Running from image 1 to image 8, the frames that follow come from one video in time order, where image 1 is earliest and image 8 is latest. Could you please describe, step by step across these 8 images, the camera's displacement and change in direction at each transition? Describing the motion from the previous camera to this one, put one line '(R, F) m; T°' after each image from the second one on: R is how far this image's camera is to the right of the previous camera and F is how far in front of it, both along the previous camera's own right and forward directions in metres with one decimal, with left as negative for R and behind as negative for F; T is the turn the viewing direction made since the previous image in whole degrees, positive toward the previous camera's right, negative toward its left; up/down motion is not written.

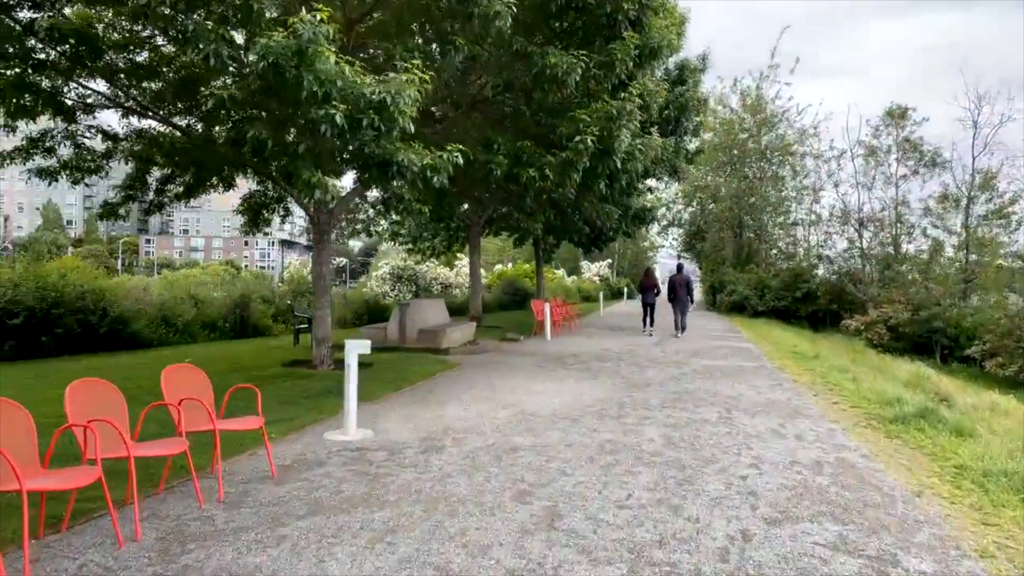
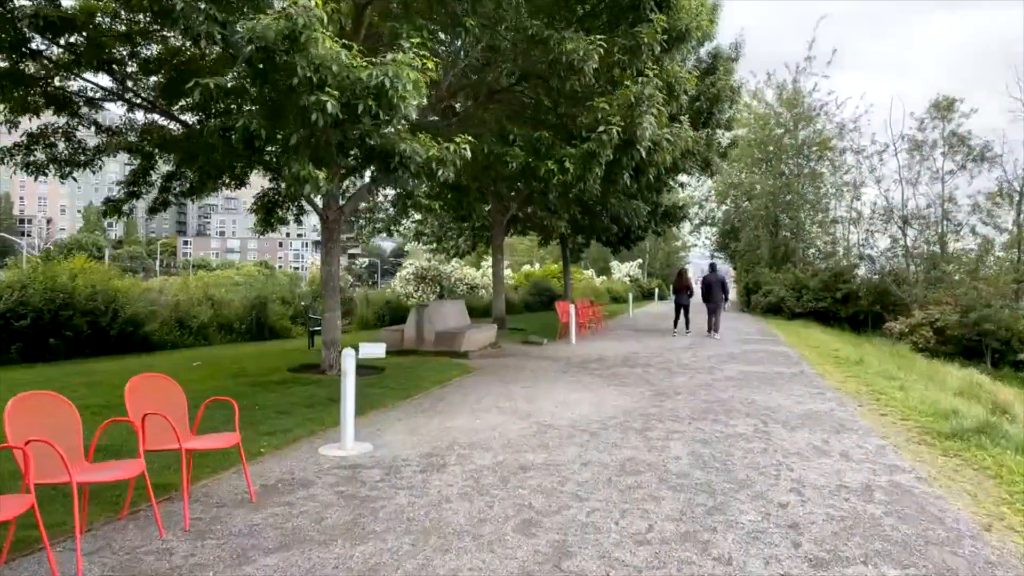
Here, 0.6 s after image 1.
(+0.2, +0.8) m; -3°
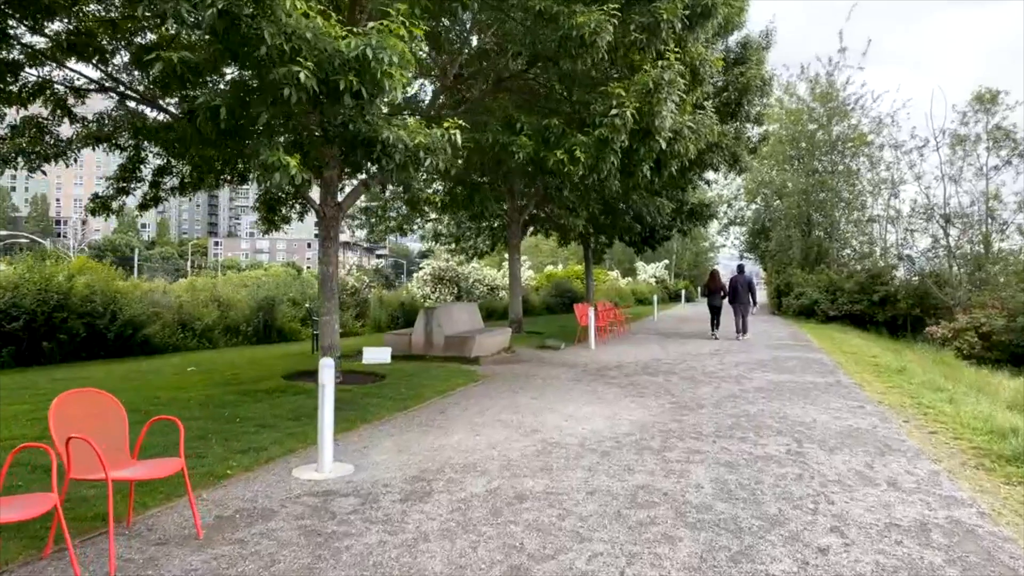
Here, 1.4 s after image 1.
(+0.3, +0.9) m; -2°
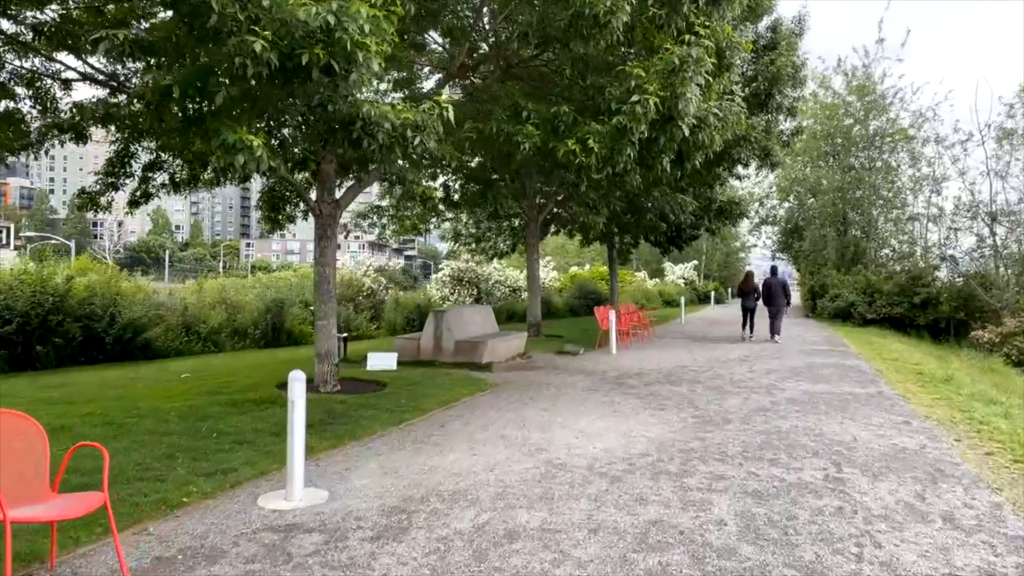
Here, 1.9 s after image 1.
(+0.3, +0.8) m; -2°
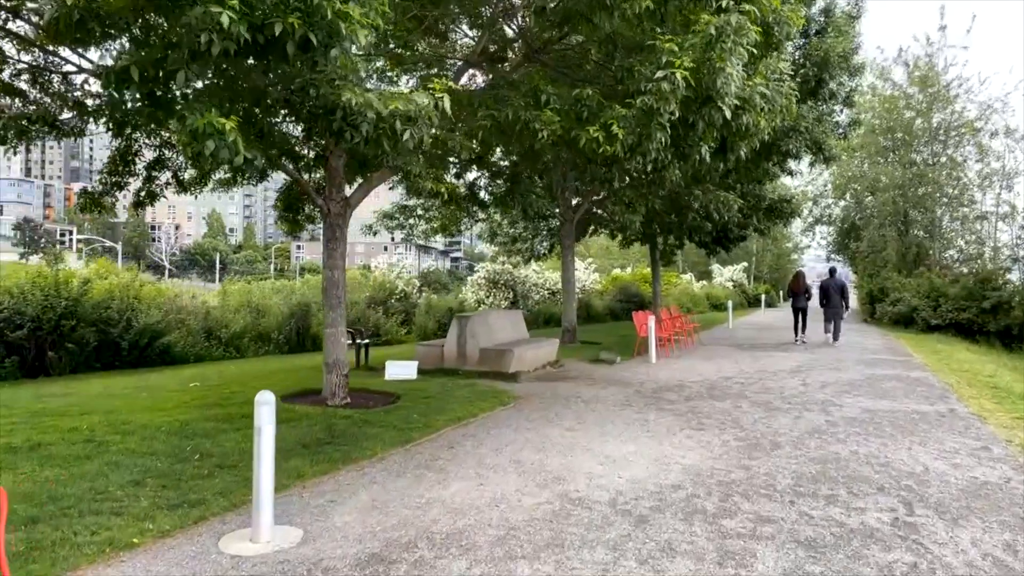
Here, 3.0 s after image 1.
(+0.3, +0.9) m; -4°
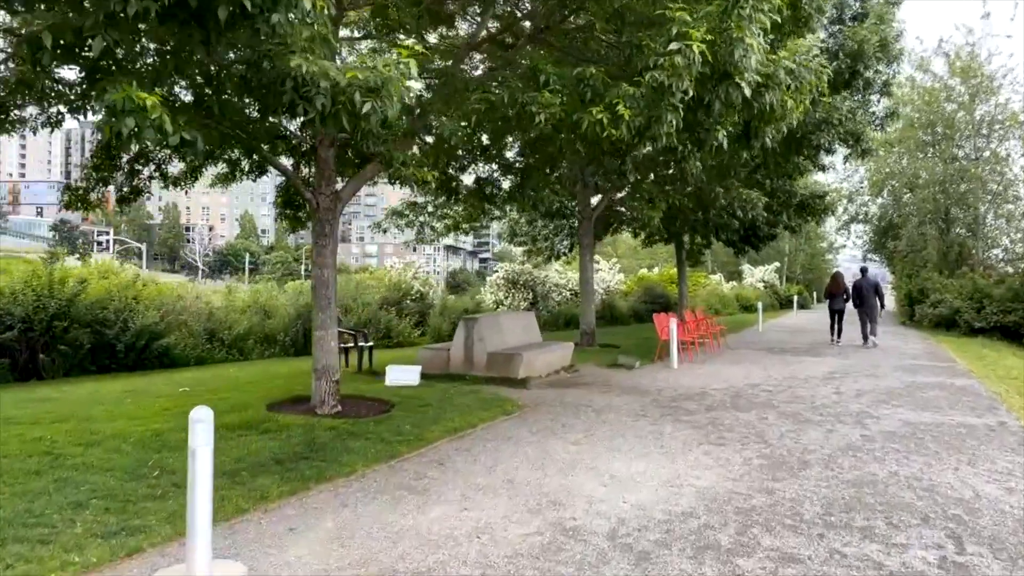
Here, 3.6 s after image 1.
(+0.3, +0.8) m; -2°
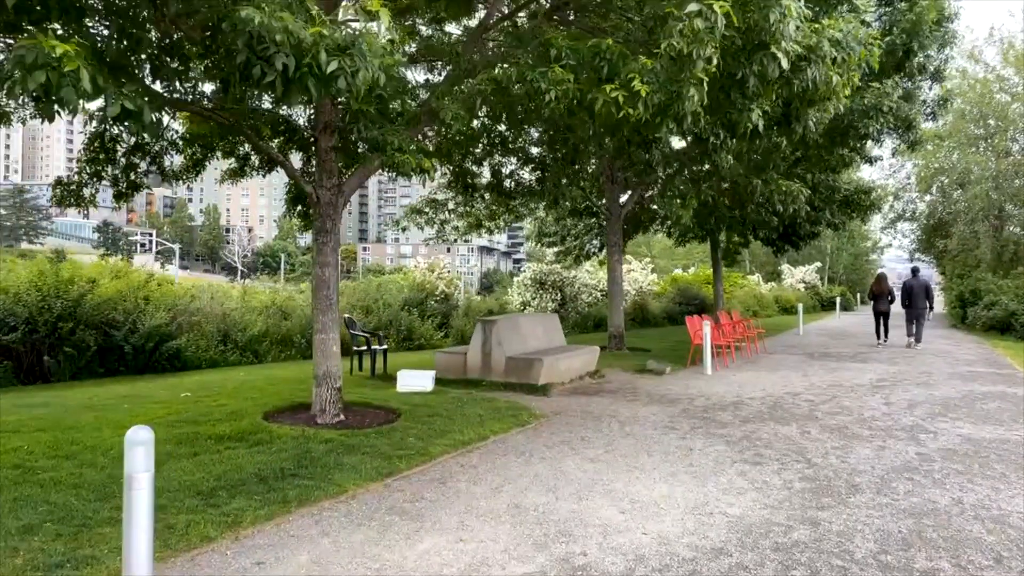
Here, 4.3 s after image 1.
(+0.2, +0.7) m; -3°
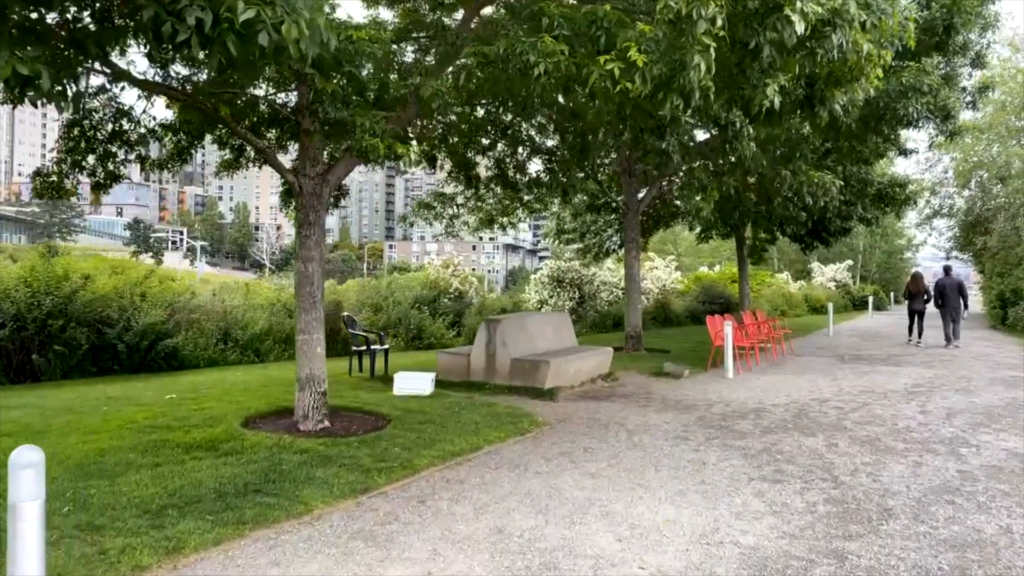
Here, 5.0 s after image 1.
(+0.3, +0.7) m; -2°
